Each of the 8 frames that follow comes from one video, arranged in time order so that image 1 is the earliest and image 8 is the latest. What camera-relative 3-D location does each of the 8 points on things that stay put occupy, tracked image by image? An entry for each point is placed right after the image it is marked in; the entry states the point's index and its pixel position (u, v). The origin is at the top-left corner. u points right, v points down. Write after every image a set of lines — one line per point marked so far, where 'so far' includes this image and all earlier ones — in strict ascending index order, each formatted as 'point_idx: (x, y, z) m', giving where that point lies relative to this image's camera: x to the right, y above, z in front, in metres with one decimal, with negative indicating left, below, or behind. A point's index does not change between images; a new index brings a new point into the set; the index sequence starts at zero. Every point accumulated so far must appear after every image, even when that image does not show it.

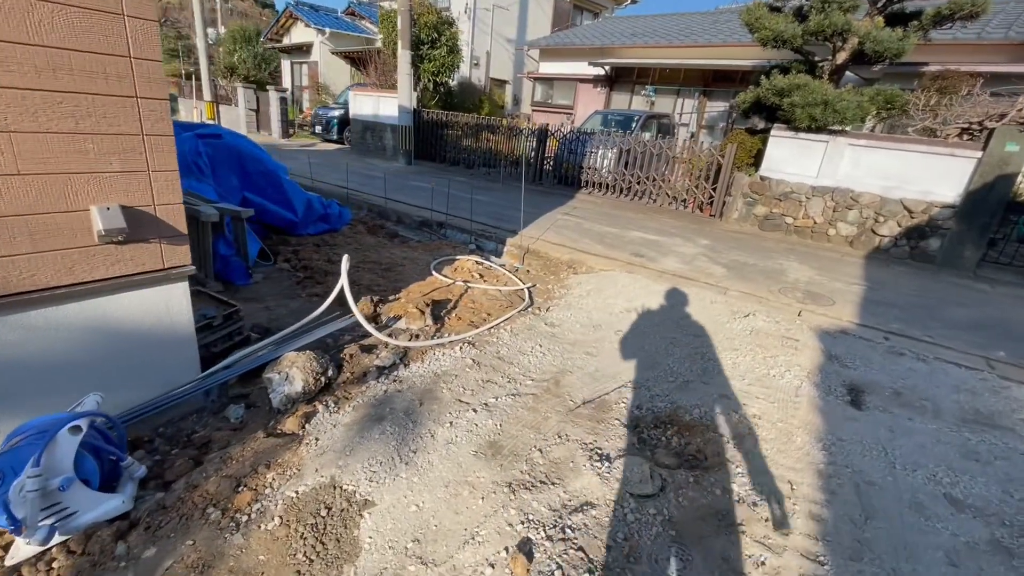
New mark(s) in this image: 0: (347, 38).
0: (-6.6, +10.0, +19.1) m
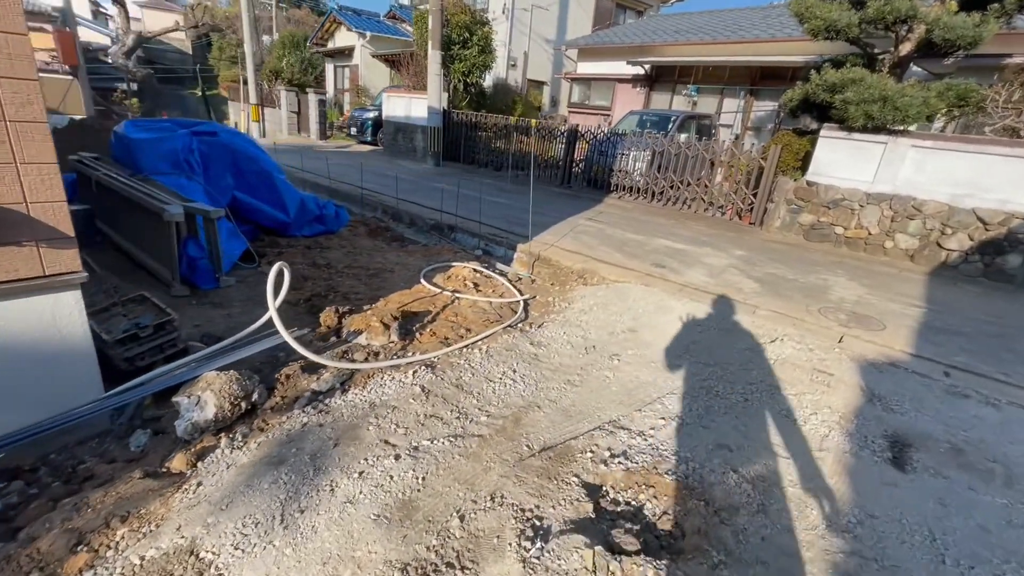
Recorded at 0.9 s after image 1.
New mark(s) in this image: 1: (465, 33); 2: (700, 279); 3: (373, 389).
0: (-5.0, +10.0, +19.3) m
1: (-1.4, +7.1, +13.2) m
2: (+2.2, +0.1, +5.6) m
3: (-0.7, -0.5, +2.4) m
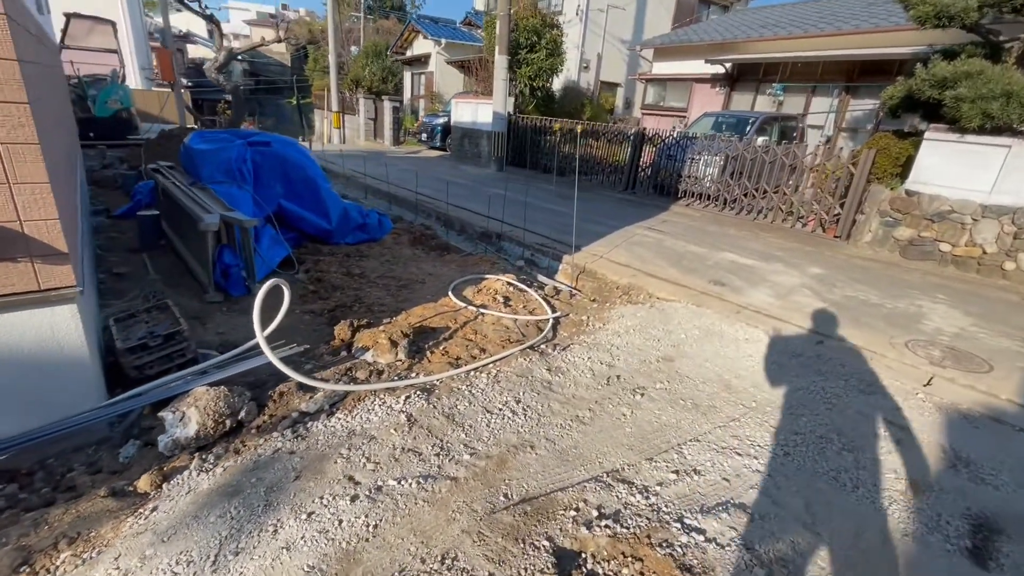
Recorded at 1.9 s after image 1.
0: (-2.1, +9.9, +19.6) m
1: (+0.5, +6.9, +13.1) m
2: (+2.6, -0.1, +5.0) m
3: (-0.7, -0.6, +2.3) m
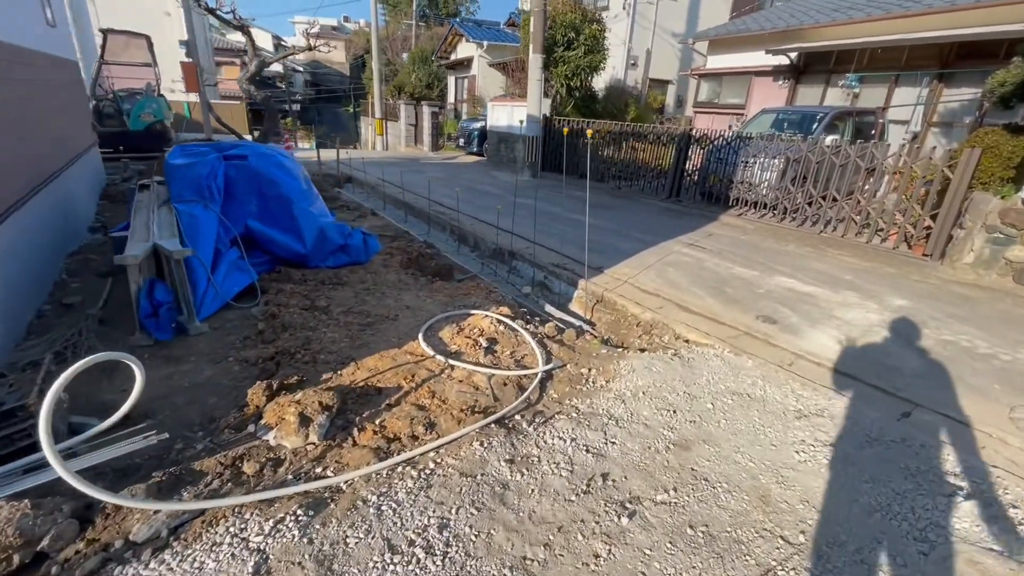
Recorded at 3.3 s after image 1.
0: (-0.3, +9.5, +19.0) m
1: (+1.5, +6.6, +12.2) m
2: (+2.6, -0.5, +3.9) m
3: (-1.1, -0.9, +1.6) m
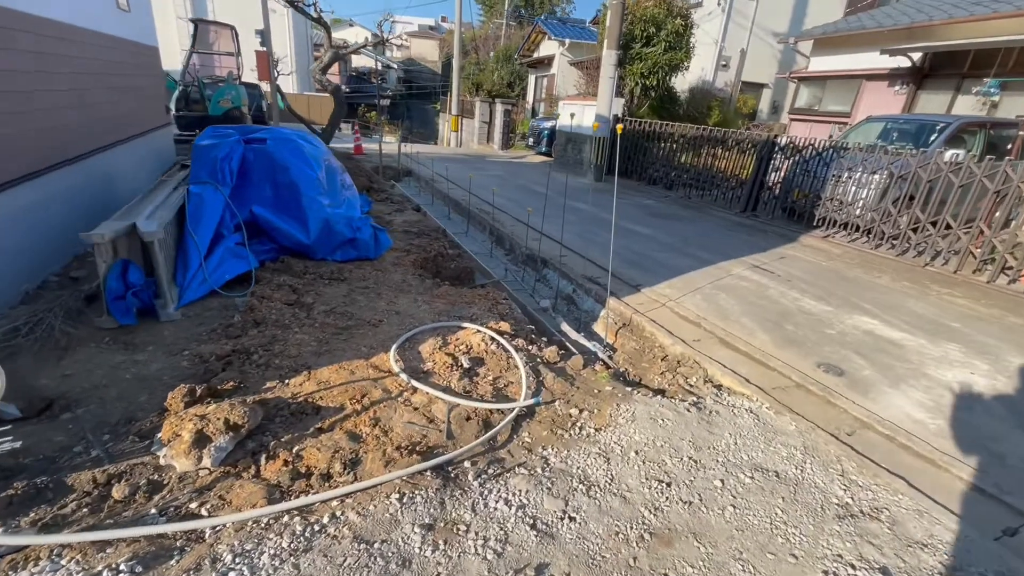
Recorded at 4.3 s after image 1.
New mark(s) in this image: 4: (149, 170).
0: (+2.8, +9.2, +18.4) m
1: (+3.3, +6.2, +11.4) m
2: (+2.5, -0.8, +3.0) m
3: (-1.5, -0.9, +1.3) m
4: (-5.0, +1.7, +6.7) m
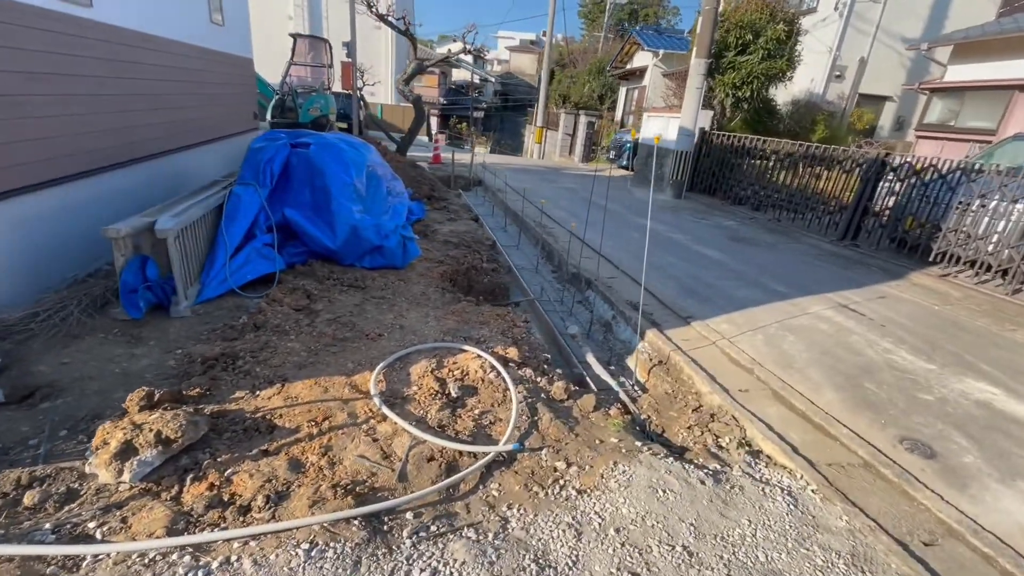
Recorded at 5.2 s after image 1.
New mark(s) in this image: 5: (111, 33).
0: (+6.1, +8.4, +17.5) m
1: (+5.2, +5.6, +10.4) m
2: (+2.4, -1.1, +2.2) m
3: (-1.8, -0.9, +1.2) m
4: (-4.2, +1.8, +7.2) m
5: (-3.5, +2.3, +4.3) m
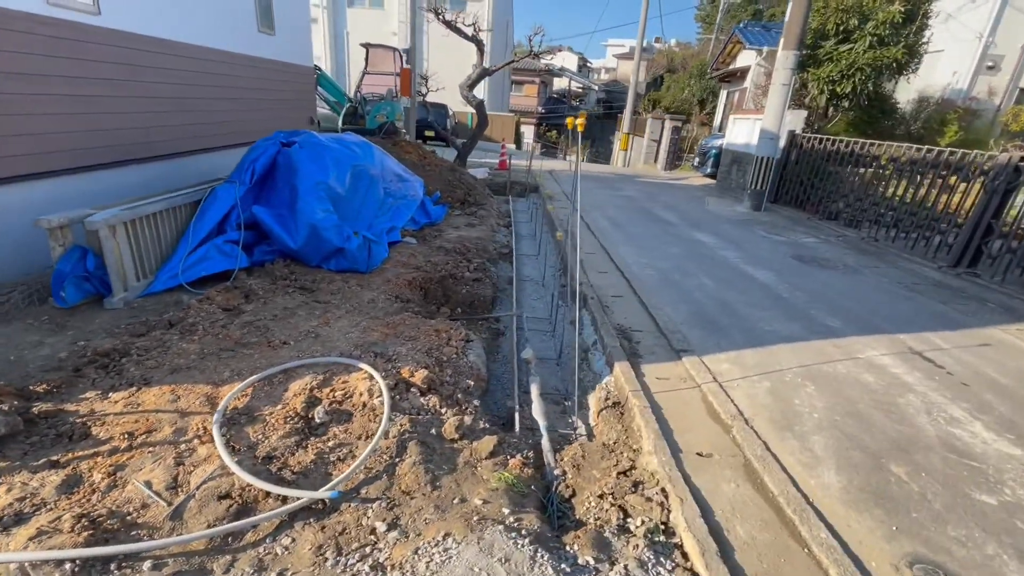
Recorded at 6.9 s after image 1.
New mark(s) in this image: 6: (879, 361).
0: (+9.0, +7.6, +15.5) m
1: (+6.4, +5.0, +8.8) m
2: (+1.5, -1.3, +1.3) m
3: (-2.8, -0.8, +1.2) m
4: (-3.7, +1.8, +7.6) m
5: (-3.6, +2.4, +4.6) m
6: (+2.7, -0.5, +3.5) m
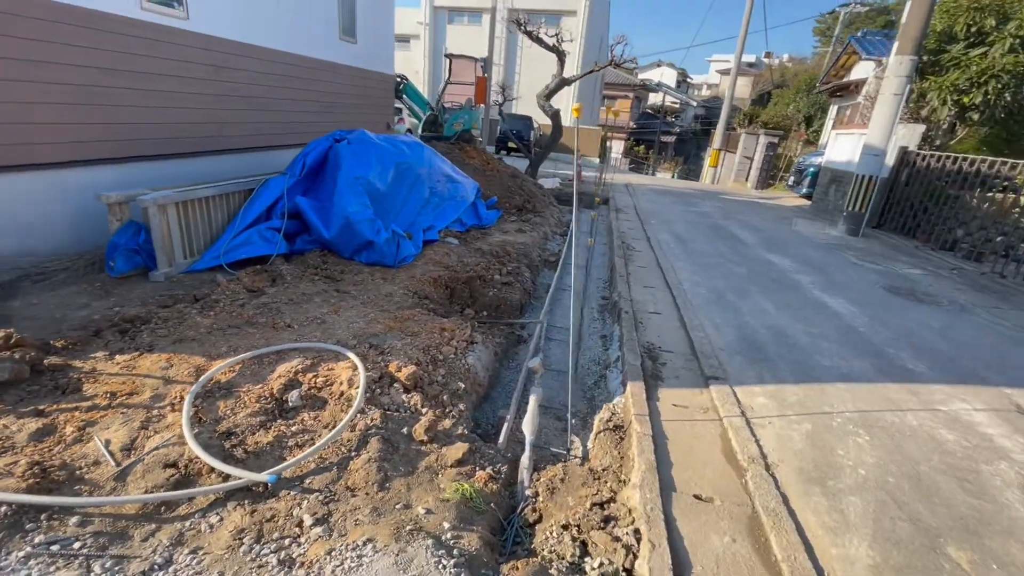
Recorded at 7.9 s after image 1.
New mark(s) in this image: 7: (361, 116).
0: (+11.6, +6.4, +13.8) m
1: (+7.7, +4.3, +7.6) m
2: (+1.1, -1.4, +0.9) m
3: (-3.1, -0.5, +1.5) m
4: (-2.7, +1.9, +8.0) m
5: (-3.1, +2.6, +5.1) m
6: (+2.7, -0.8, +2.9) m
7: (-2.5, +2.9, +8.0) m
